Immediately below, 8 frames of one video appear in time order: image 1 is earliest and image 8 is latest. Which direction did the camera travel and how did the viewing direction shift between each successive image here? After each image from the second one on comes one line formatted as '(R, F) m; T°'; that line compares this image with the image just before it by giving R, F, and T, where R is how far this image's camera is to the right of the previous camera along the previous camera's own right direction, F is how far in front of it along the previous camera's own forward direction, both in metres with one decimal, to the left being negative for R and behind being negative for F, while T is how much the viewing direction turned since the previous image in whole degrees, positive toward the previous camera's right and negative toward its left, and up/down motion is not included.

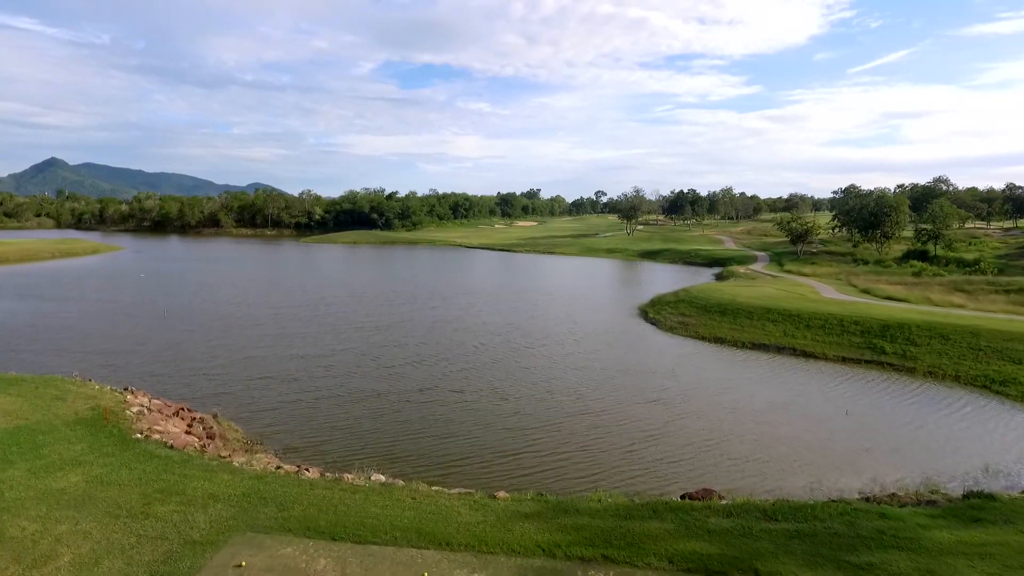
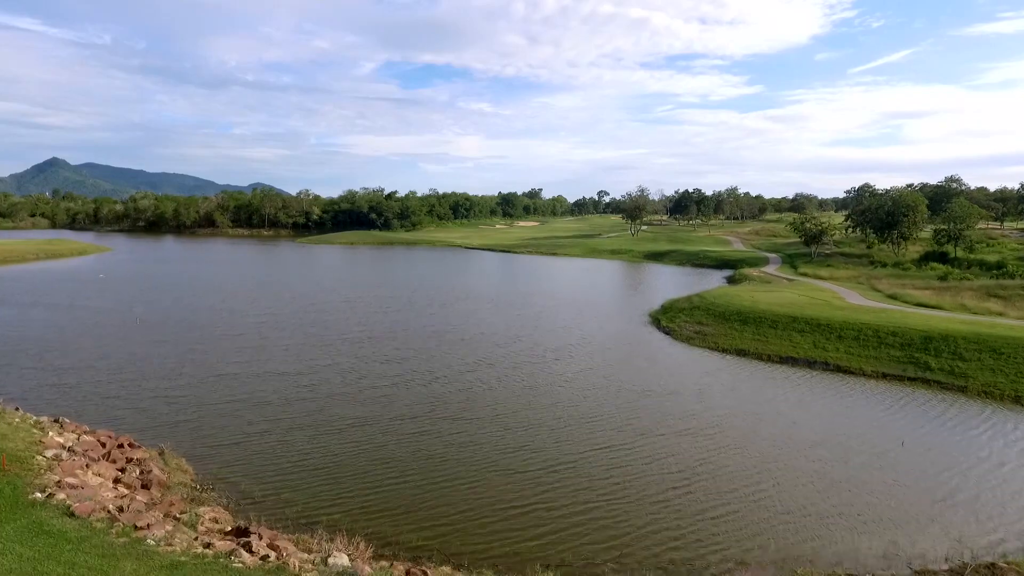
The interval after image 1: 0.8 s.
(0.0, +3.6) m; 0°
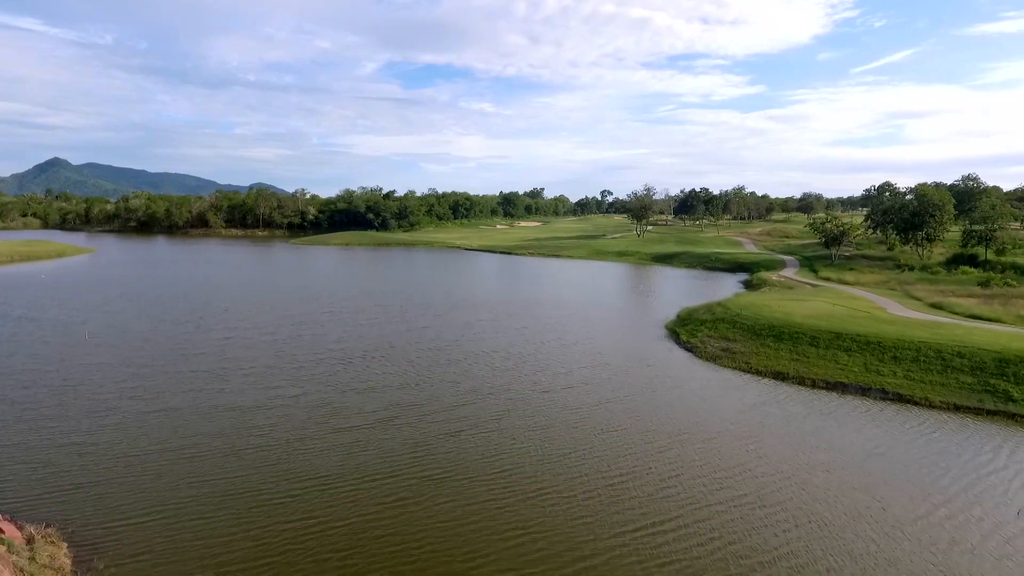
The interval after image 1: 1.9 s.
(0.0, +5.2) m; 0°
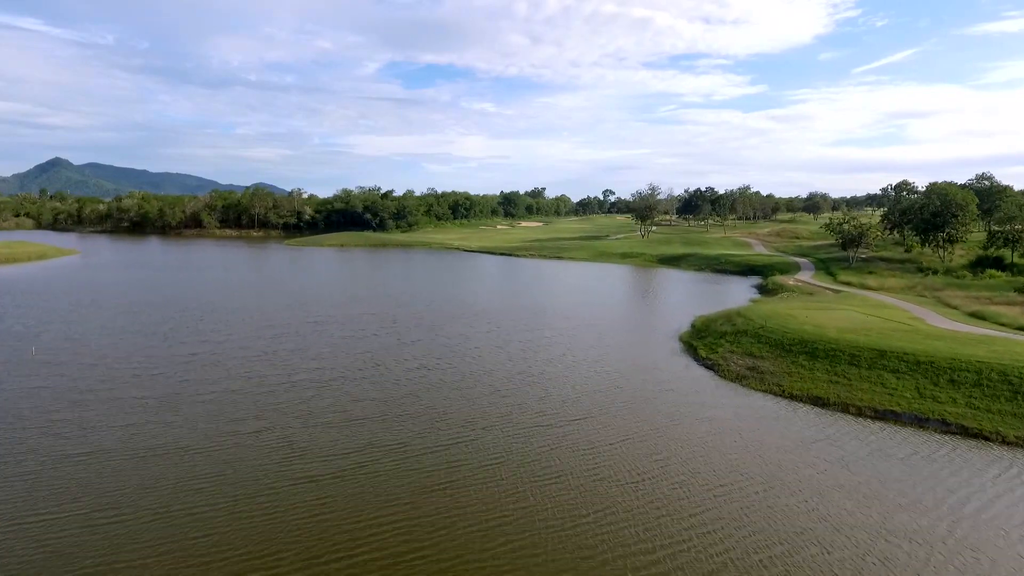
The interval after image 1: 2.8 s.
(+0.1, +4.1) m; 0°
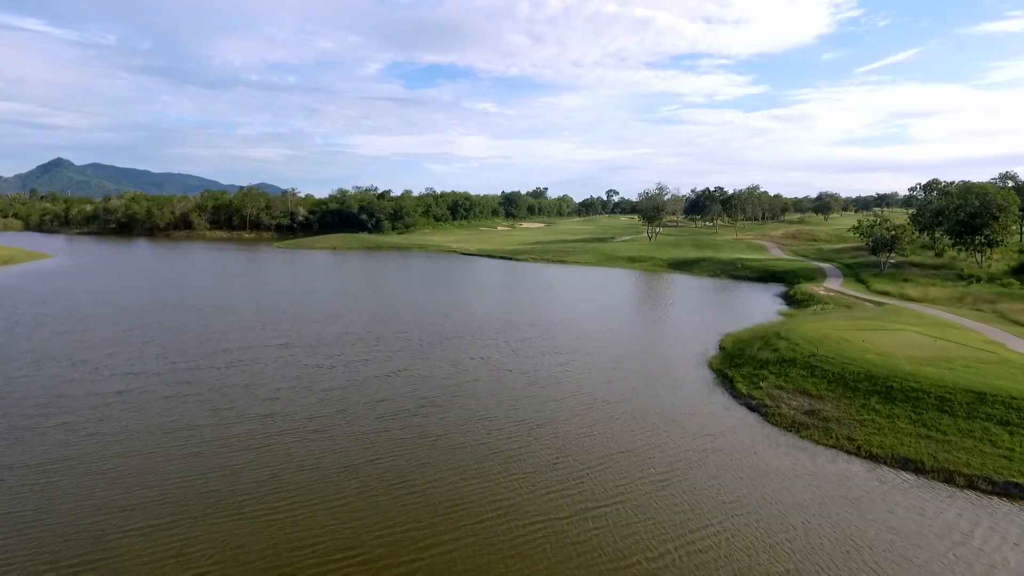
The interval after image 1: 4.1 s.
(+0.2, +6.5) m; 0°
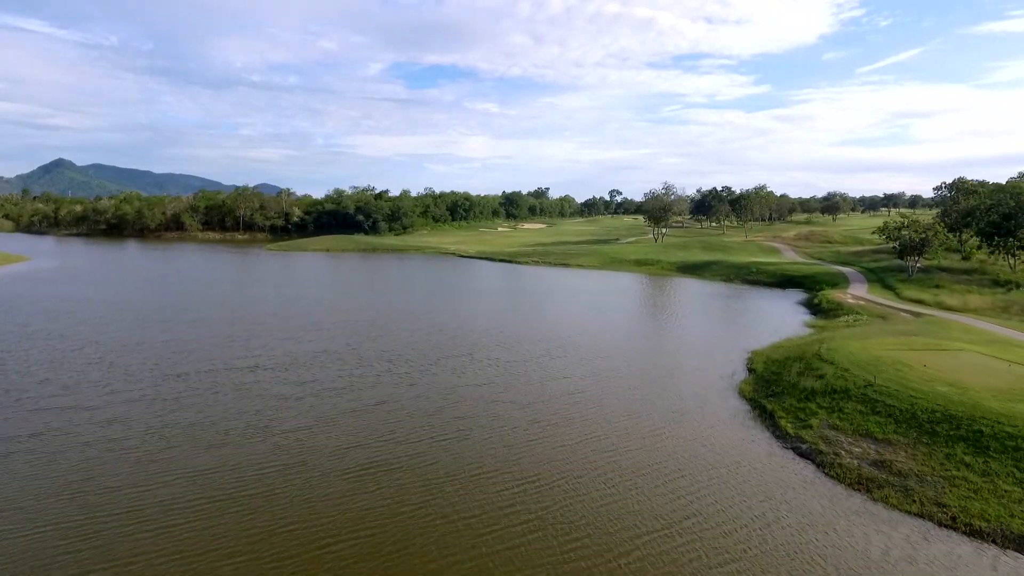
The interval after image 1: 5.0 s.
(+0.2, +5.0) m; 0°
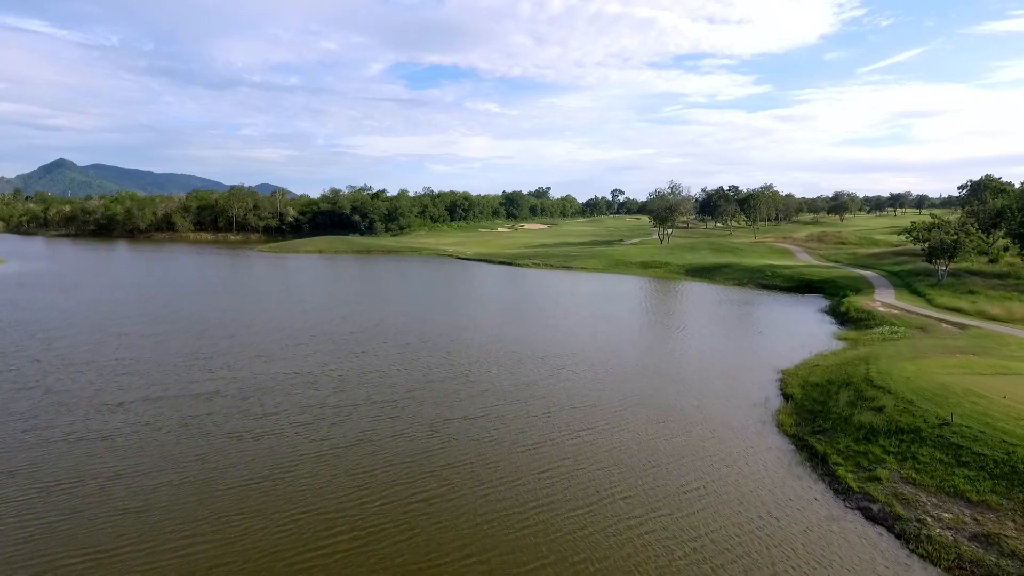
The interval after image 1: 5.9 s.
(+0.2, +4.7) m; 0°
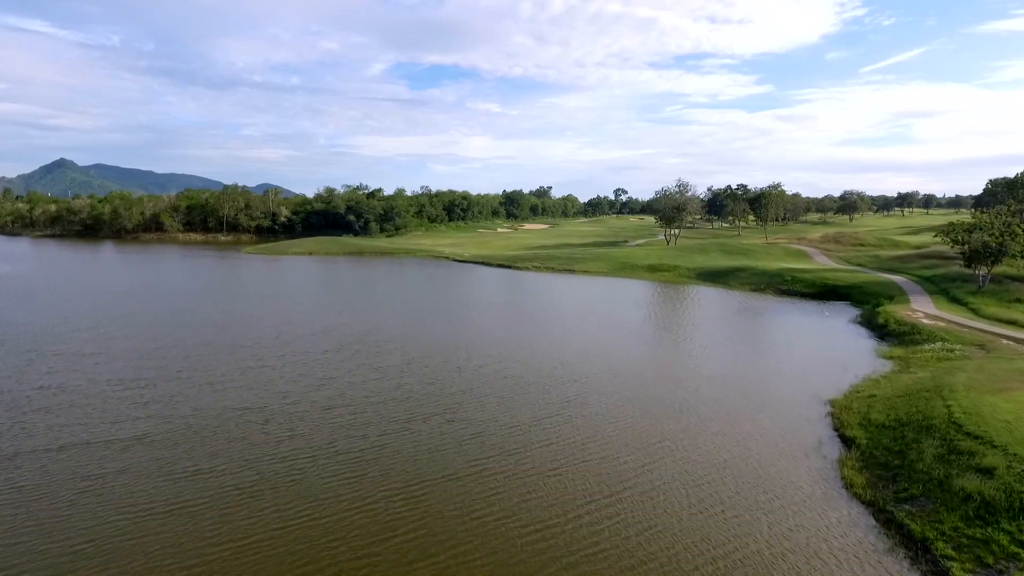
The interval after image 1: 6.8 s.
(+0.2, +5.6) m; 0°
